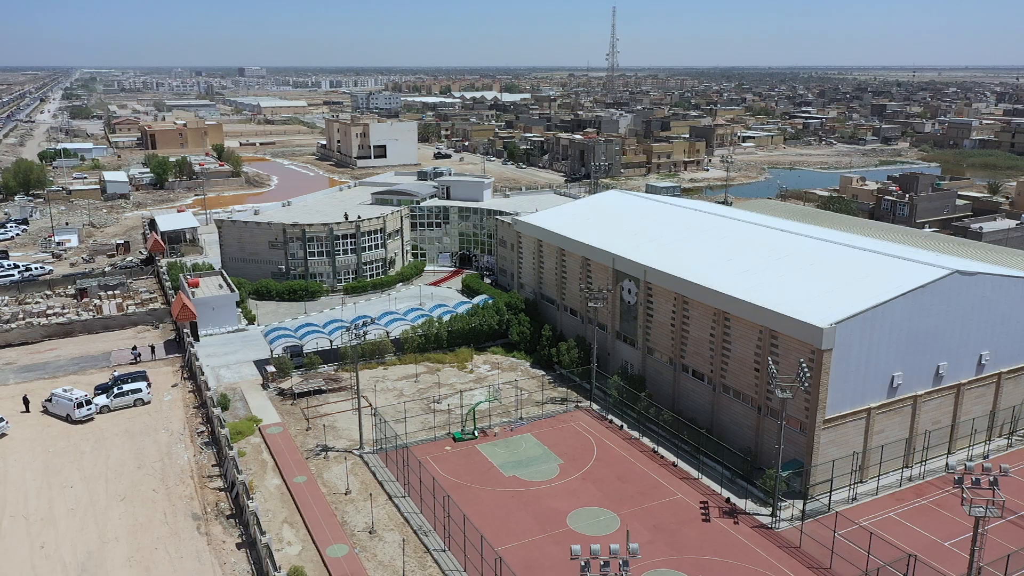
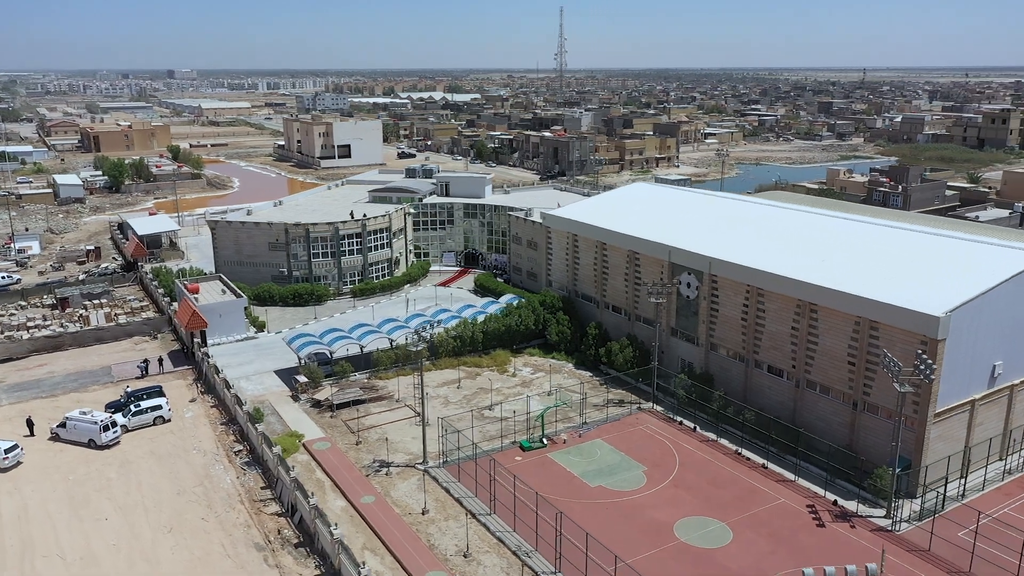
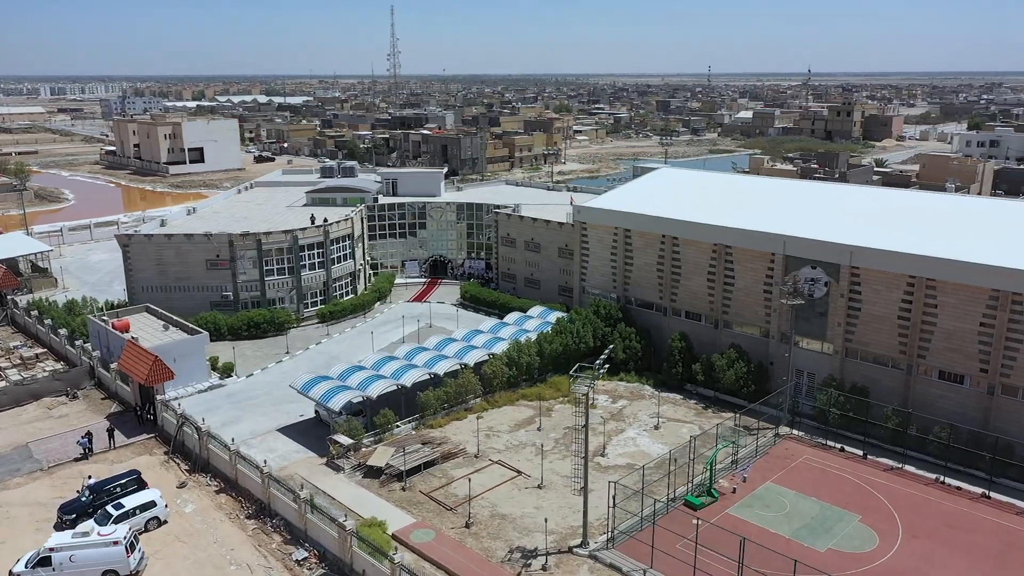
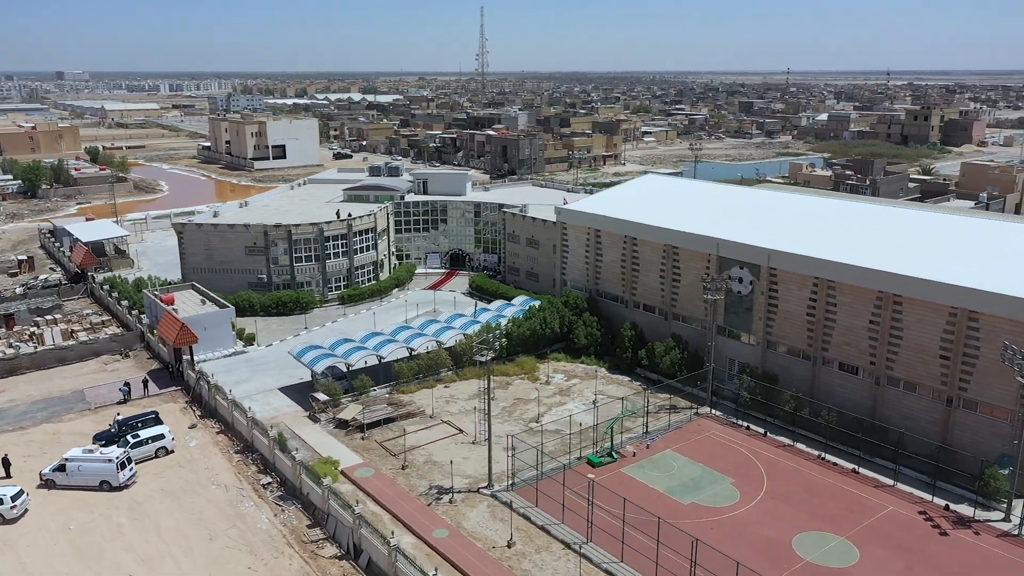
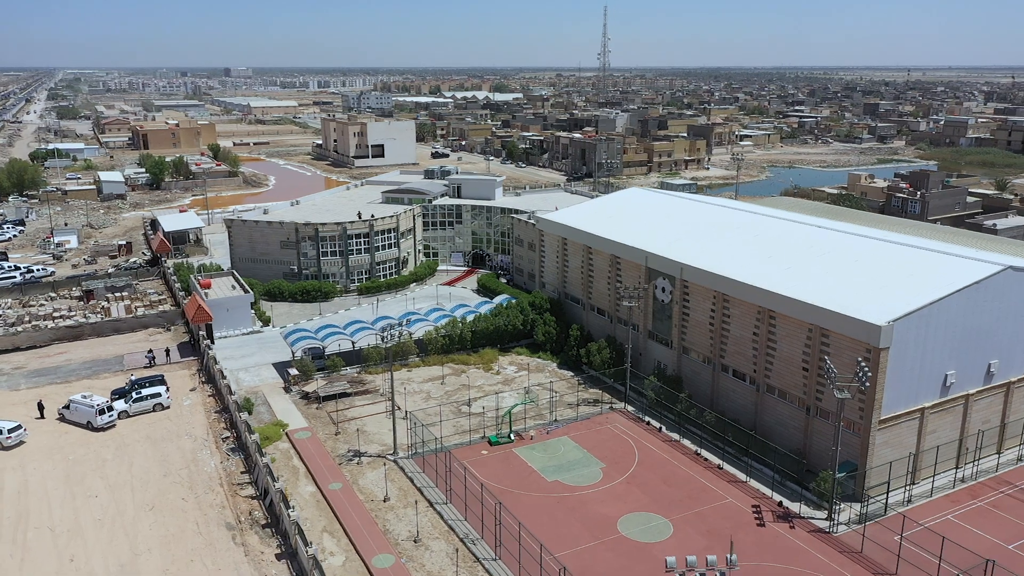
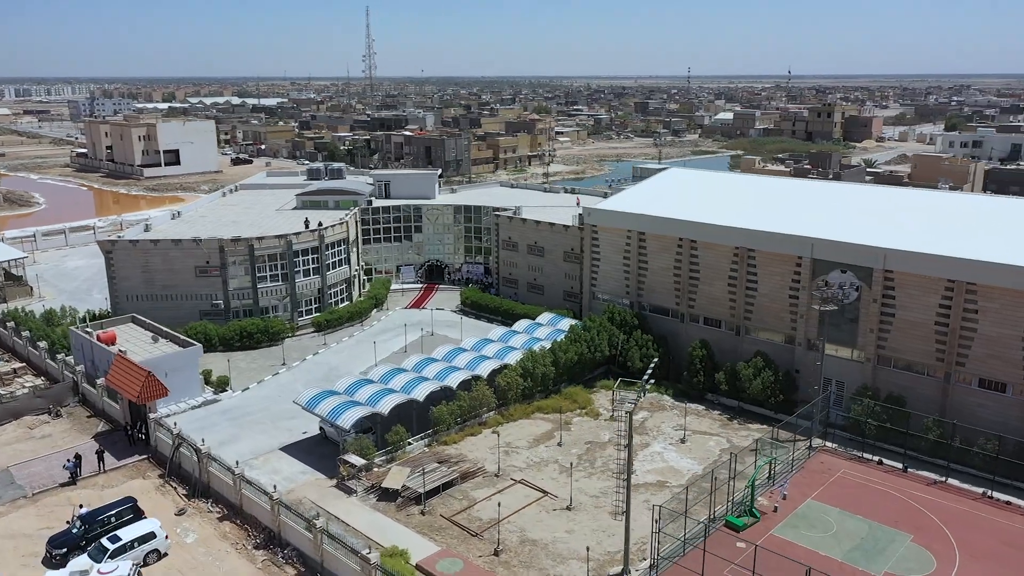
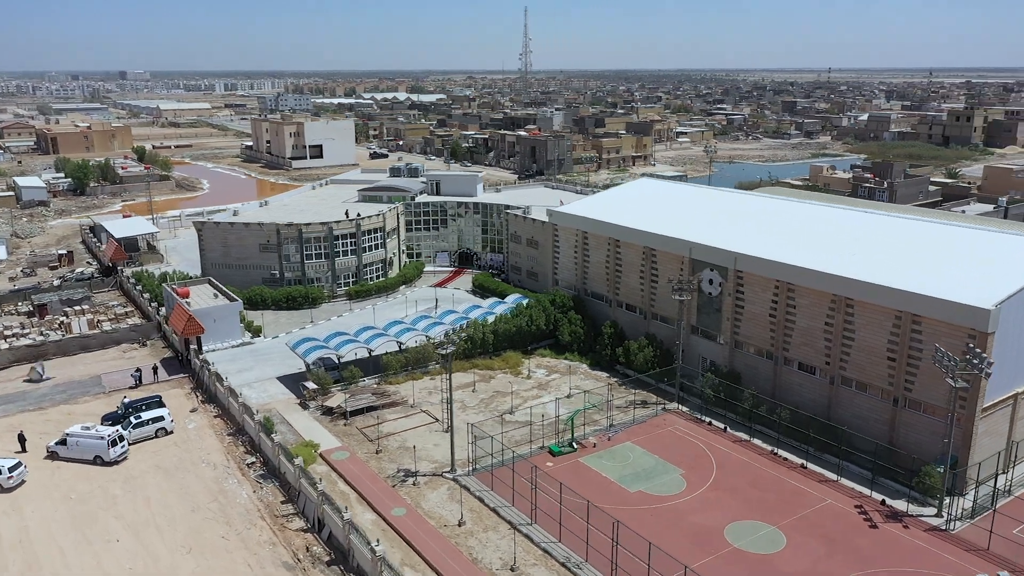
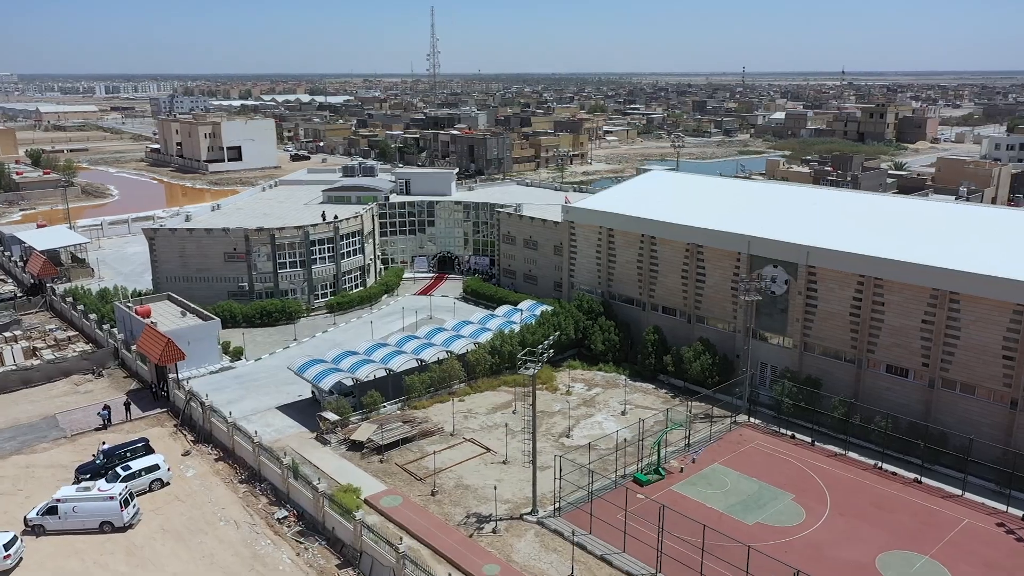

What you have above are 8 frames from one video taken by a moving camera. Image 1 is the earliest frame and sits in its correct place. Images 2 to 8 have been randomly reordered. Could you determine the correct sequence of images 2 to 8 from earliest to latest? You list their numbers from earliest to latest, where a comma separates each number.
5, 2, 7, 4, 8, 3, 6
